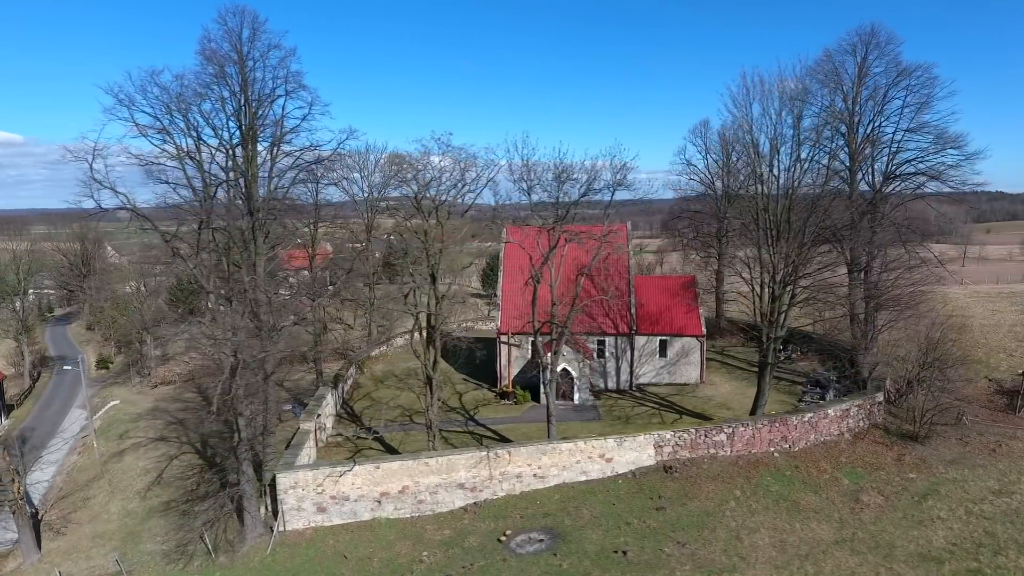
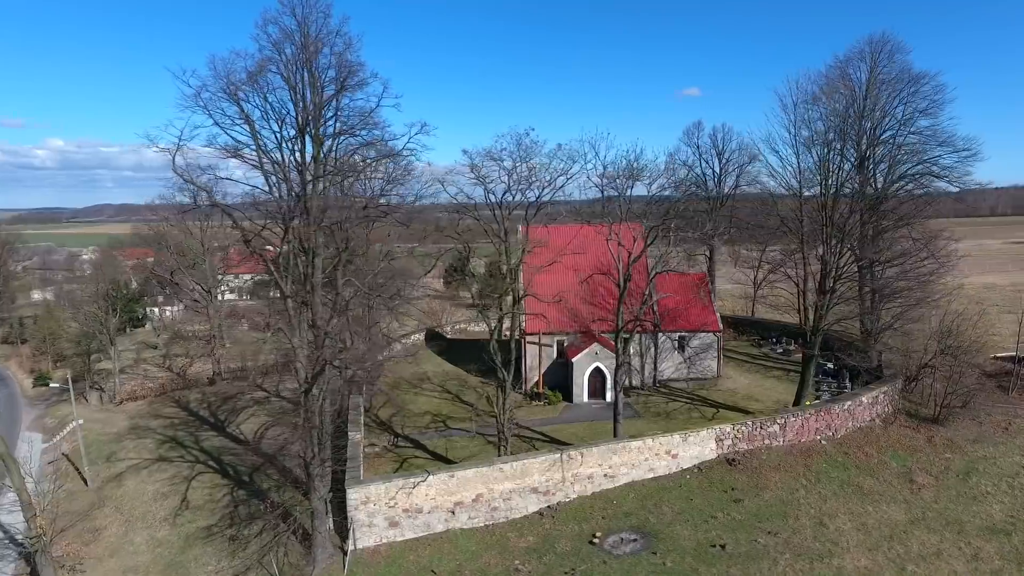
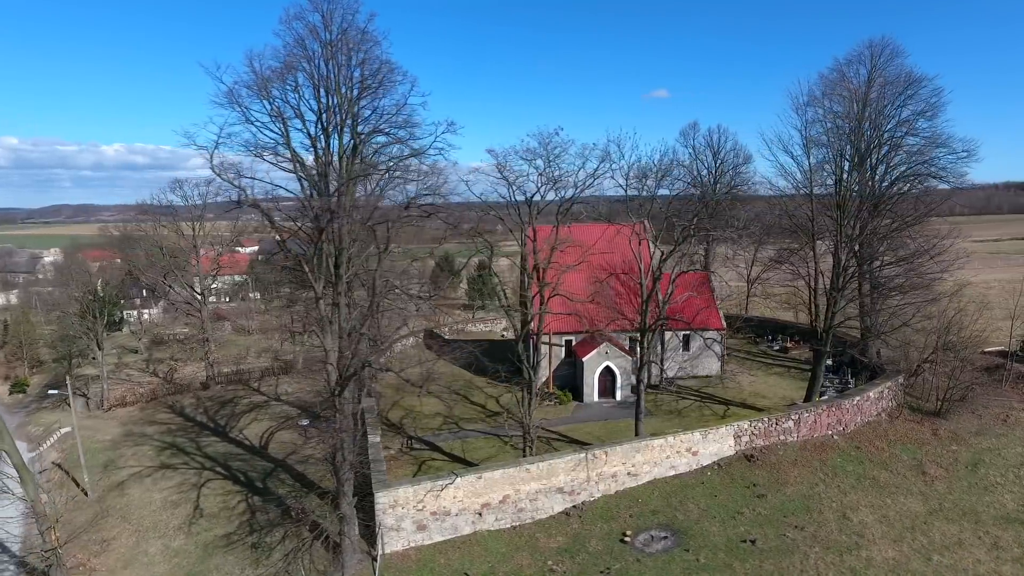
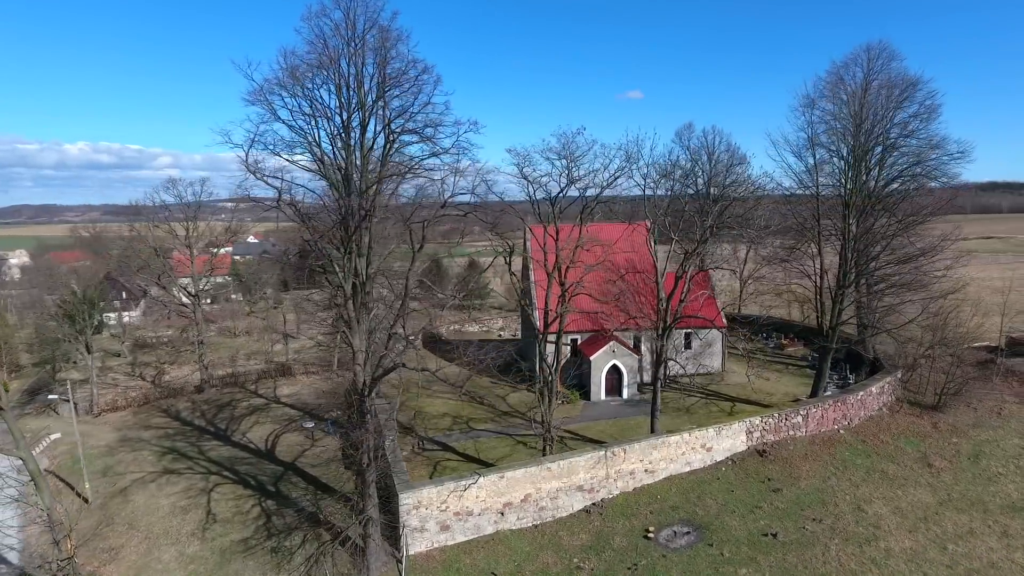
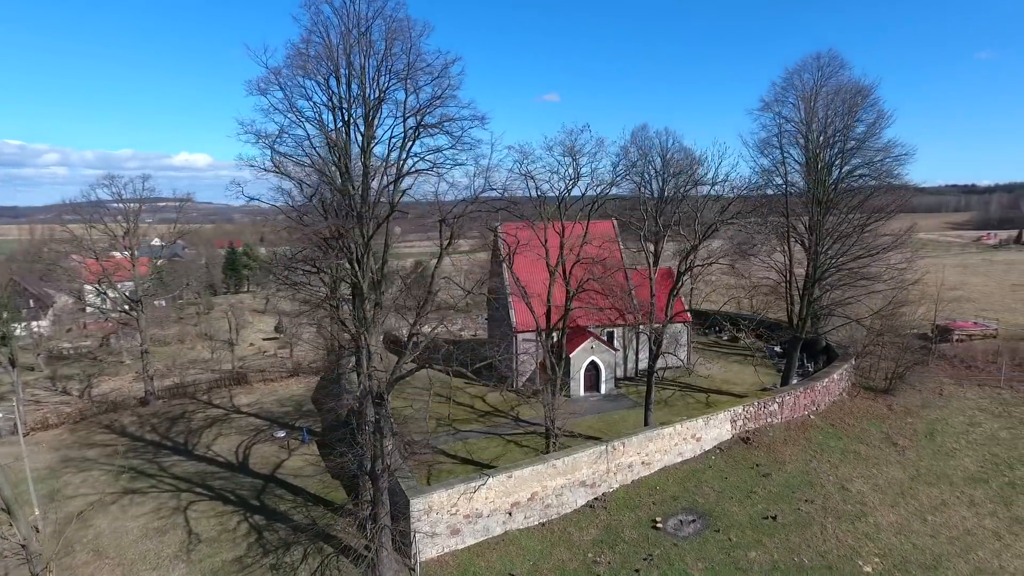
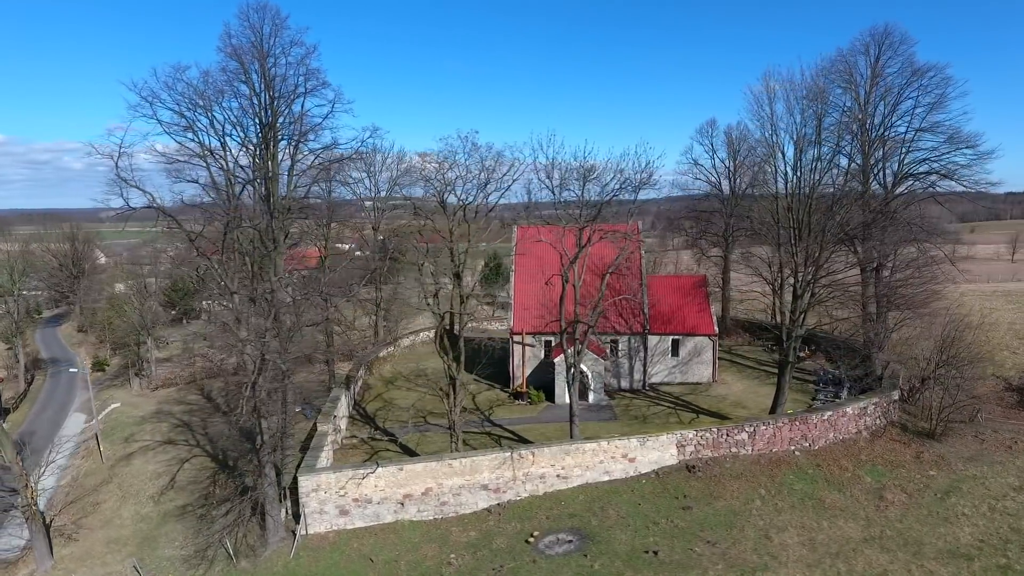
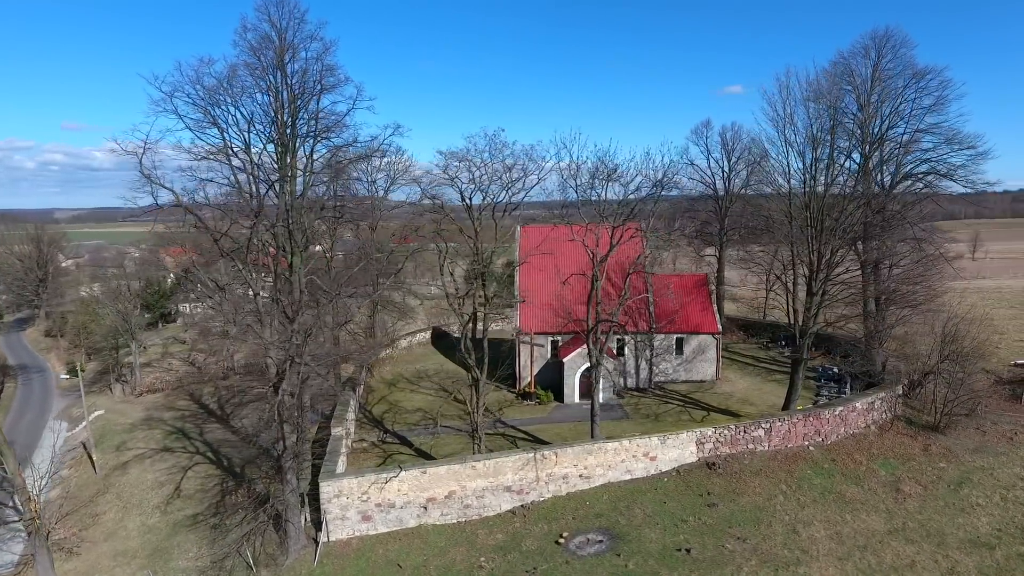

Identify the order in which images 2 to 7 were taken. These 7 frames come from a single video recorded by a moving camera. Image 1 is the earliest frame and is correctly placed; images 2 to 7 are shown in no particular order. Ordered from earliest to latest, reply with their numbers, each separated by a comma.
6, 7, 2, 3, 4, 5
